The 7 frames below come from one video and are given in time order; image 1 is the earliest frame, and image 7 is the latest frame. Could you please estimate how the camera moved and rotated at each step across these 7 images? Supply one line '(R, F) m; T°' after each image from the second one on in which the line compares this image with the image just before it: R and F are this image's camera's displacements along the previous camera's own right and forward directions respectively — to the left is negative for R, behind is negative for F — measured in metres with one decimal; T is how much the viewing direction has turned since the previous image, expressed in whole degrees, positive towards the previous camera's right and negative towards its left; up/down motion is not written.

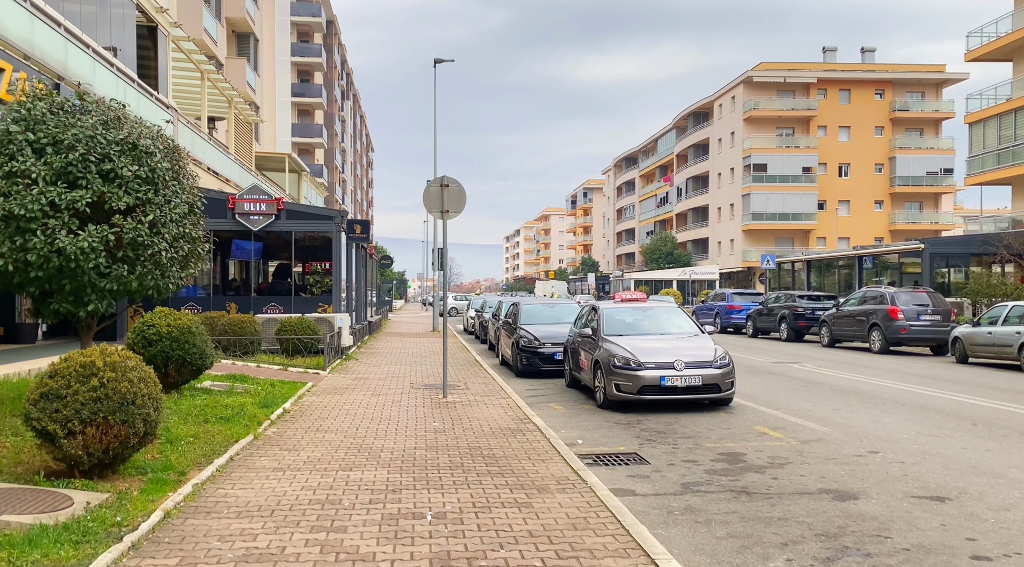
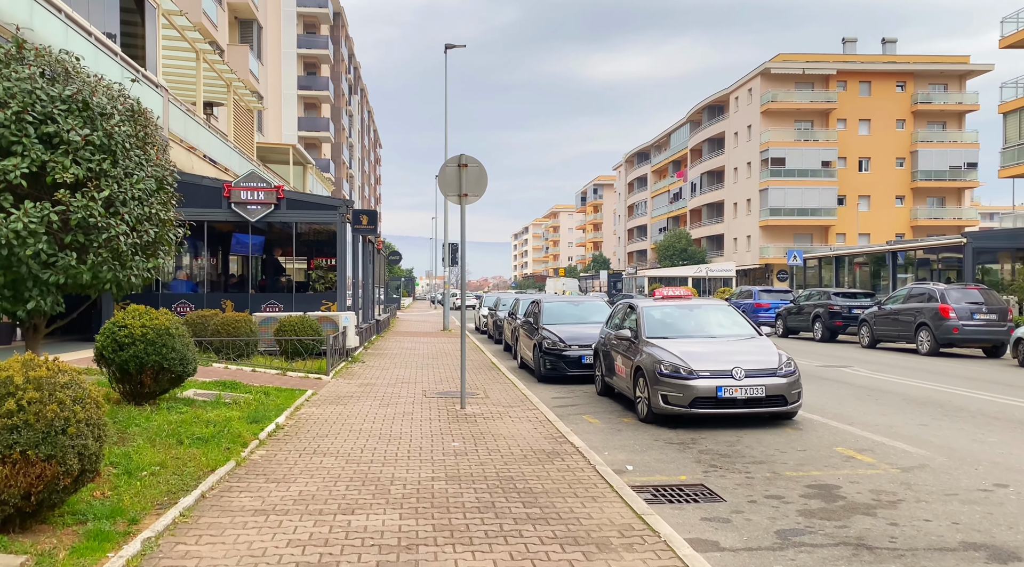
(-0.3, +1.4) m; -1°
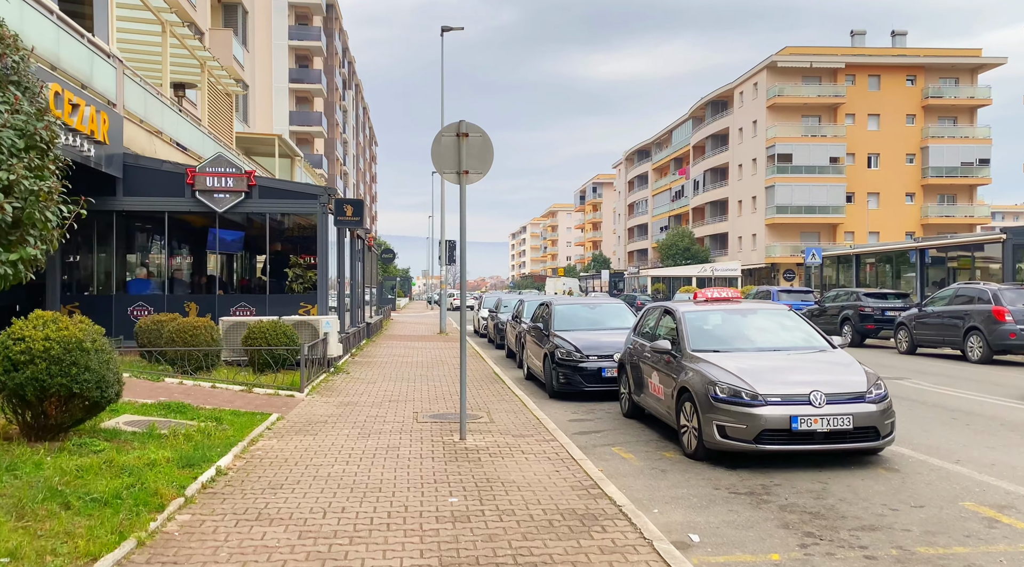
(-0.2, +1.9) m; 0°
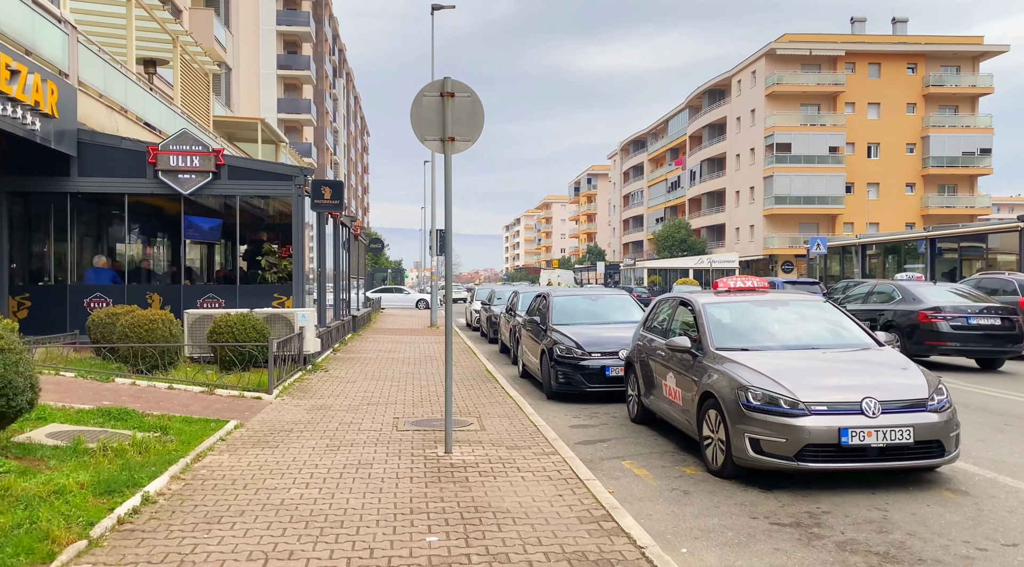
(0.0, +1.1) m; 0°
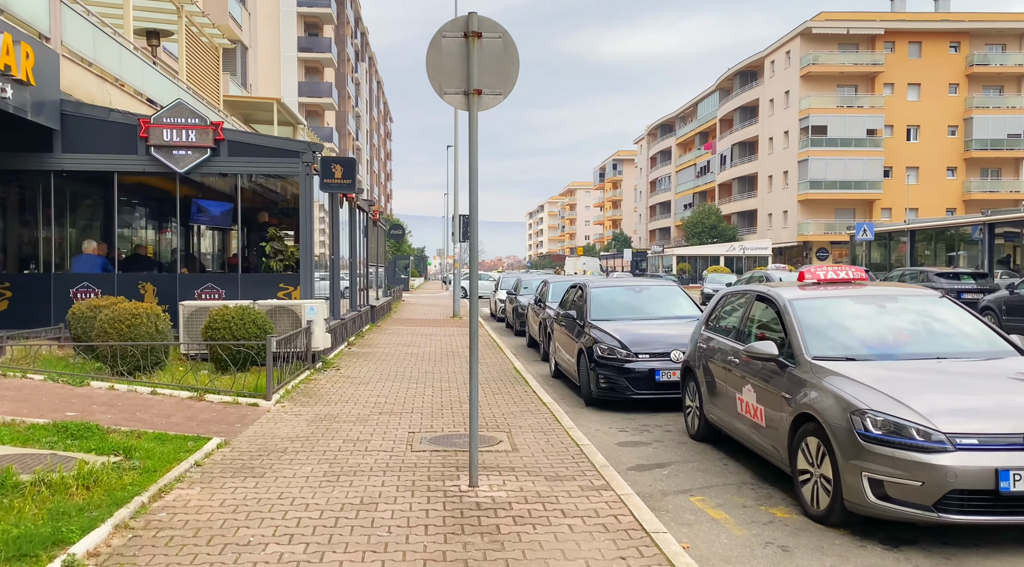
(-0.1, +1.3) m; -2°
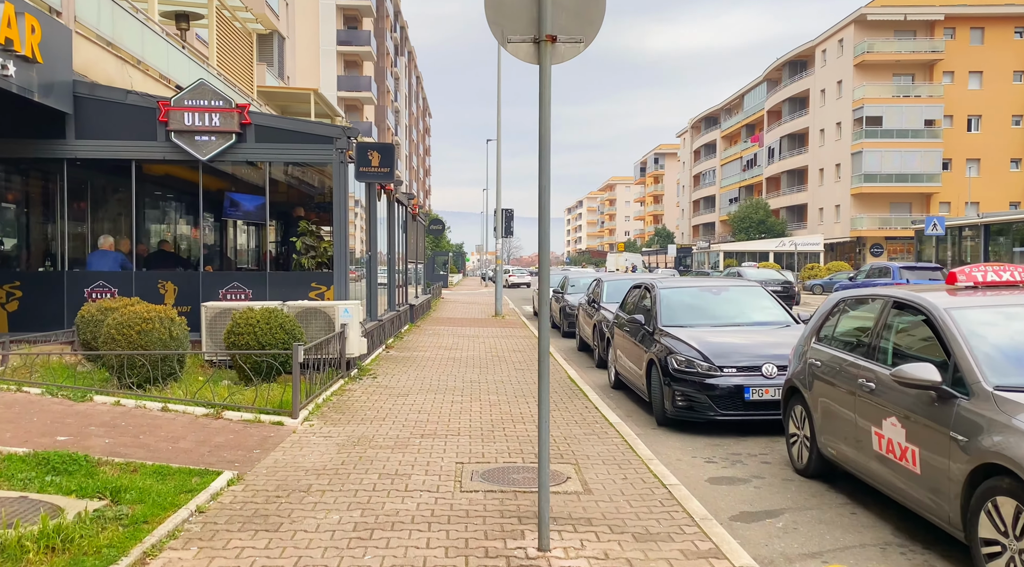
(-0.2, +1.2) m; -3°
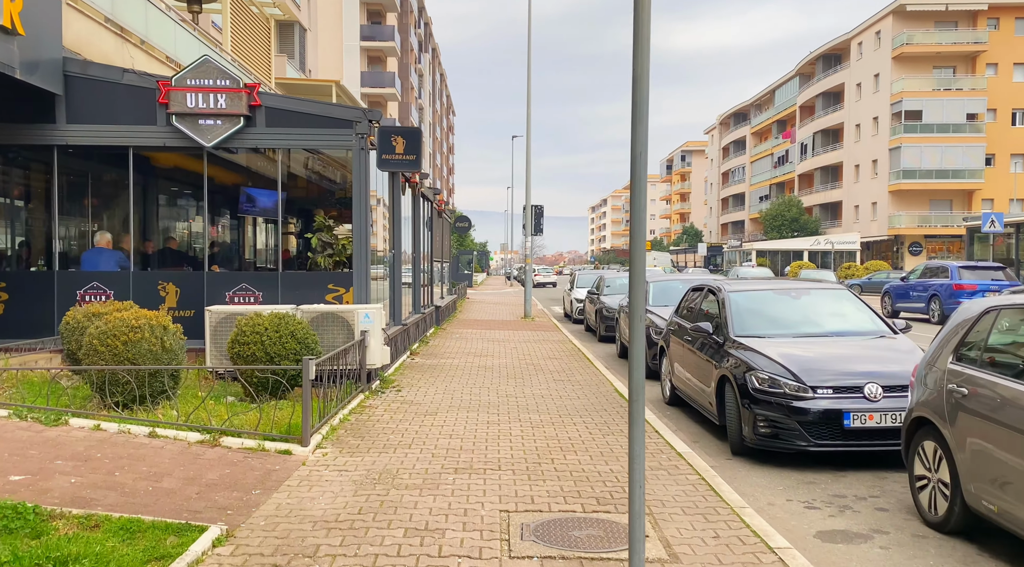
(-0.2, +1.2) m; -2°
